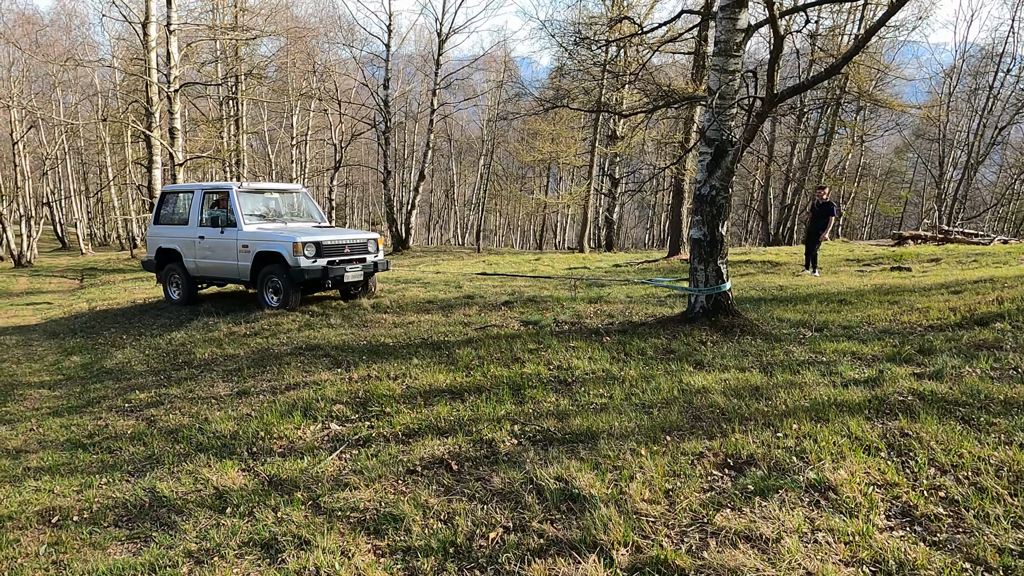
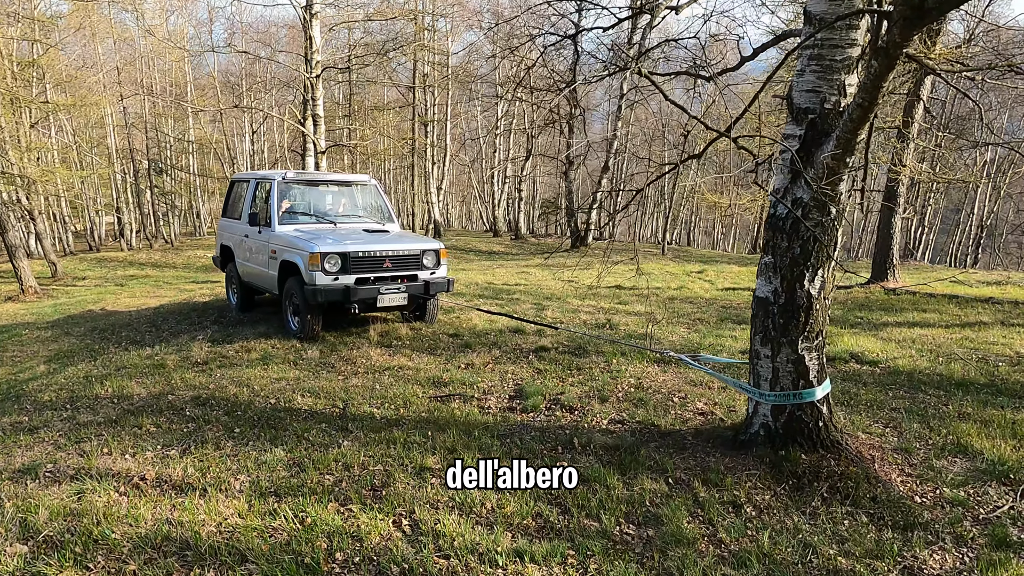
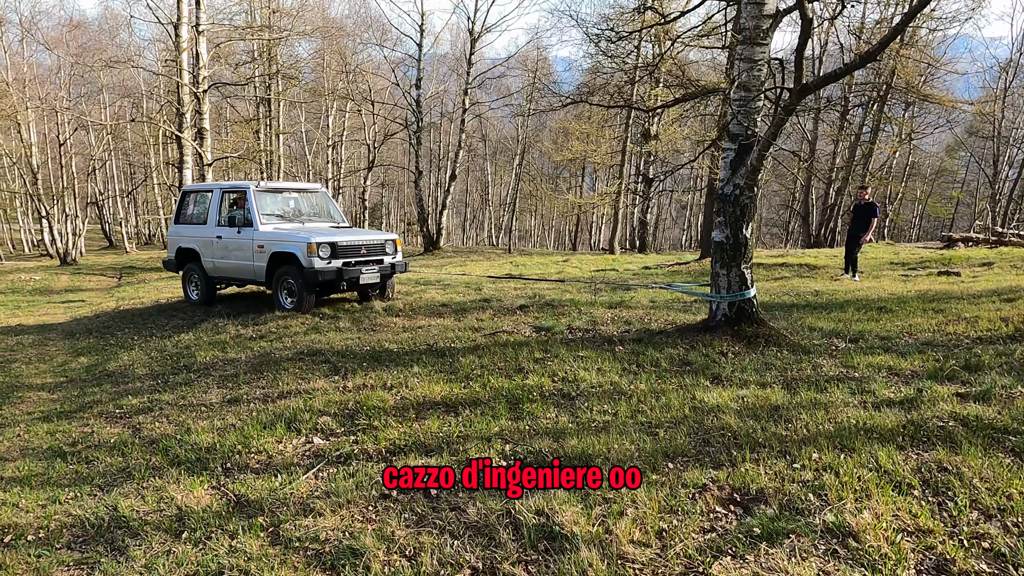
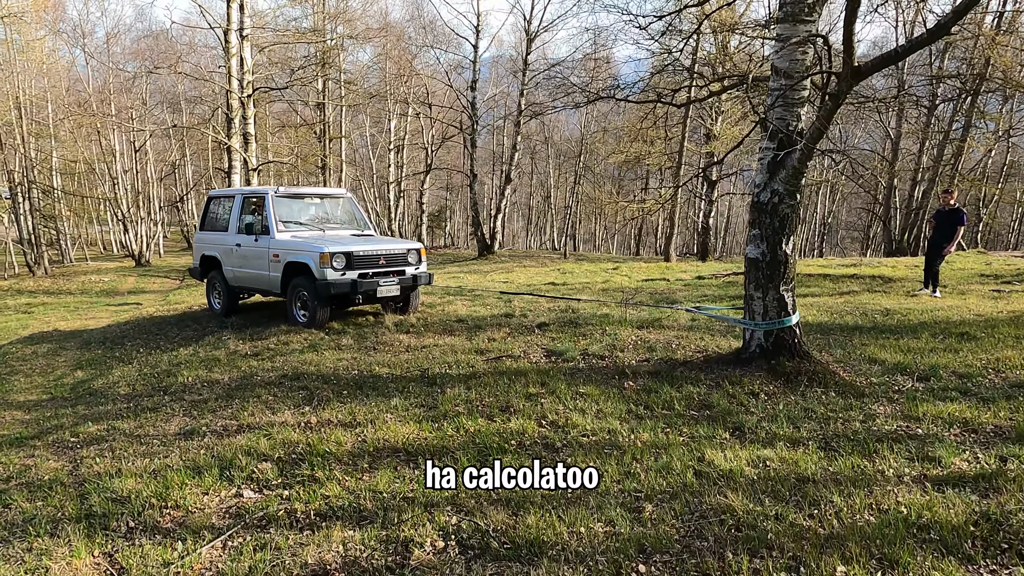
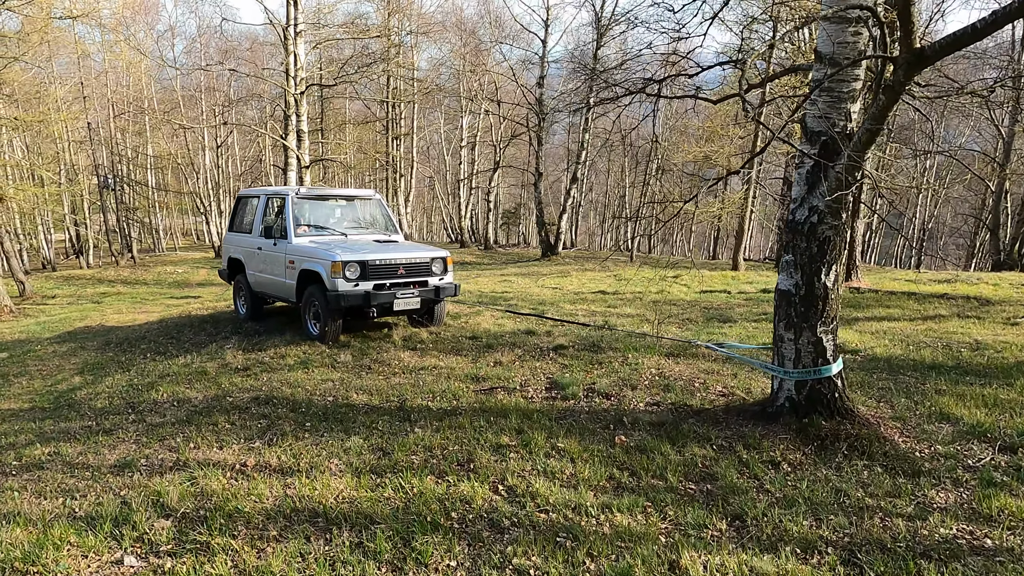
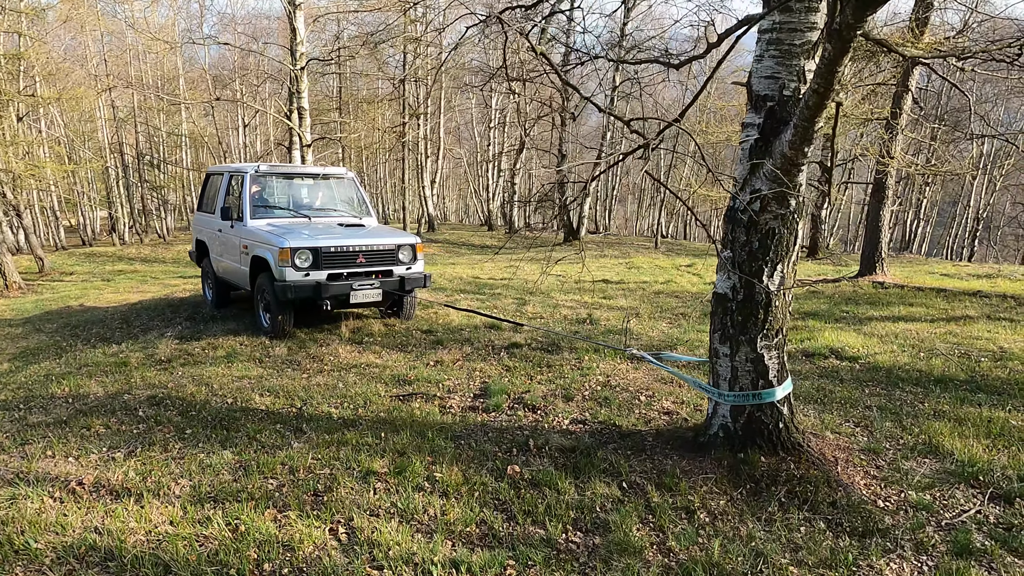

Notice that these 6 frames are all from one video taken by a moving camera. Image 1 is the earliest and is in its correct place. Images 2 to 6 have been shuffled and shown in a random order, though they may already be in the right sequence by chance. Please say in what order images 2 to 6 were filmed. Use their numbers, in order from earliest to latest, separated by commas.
3, 4, 5, 2, 6
